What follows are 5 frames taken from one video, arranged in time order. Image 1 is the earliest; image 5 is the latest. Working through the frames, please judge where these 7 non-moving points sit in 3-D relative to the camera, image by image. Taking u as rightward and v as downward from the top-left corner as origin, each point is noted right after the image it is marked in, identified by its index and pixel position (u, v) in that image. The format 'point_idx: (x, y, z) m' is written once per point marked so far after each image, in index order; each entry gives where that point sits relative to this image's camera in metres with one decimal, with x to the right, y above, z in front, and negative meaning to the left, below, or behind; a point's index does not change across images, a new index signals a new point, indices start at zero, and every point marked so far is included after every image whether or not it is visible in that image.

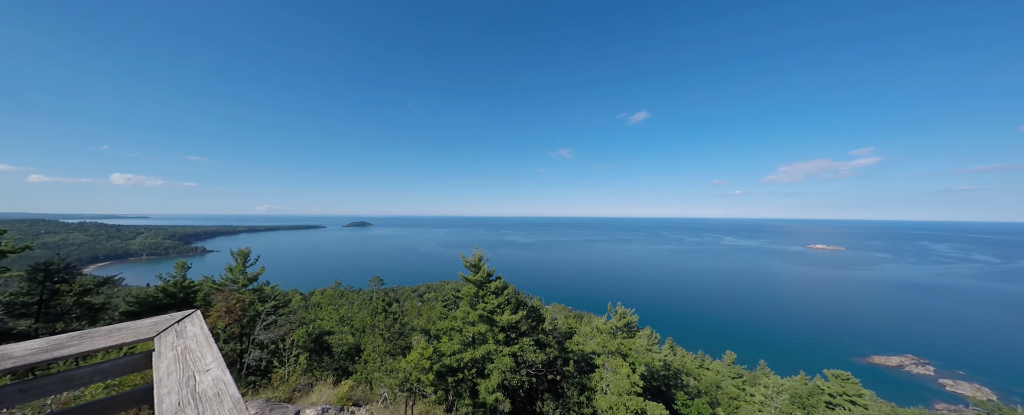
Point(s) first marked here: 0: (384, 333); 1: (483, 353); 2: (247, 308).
0: (-8.0, -7.7, +19.7) m
1: (-1.7, -8.7, +19.4) m
2: (-12.1, -4.6, +14.6) m
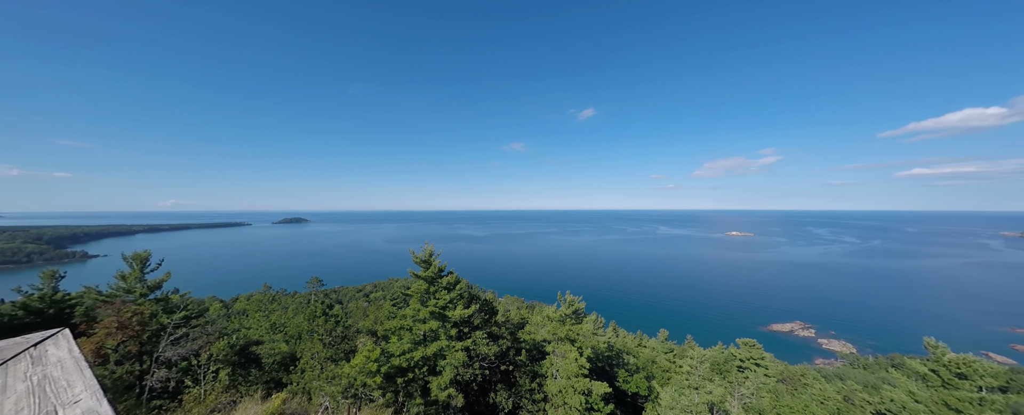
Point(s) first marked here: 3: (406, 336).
0: (-10.7, -7.4, +18.1) m
1: (-4.5, -8.2, +18.7) m
2: (-13.9, -4.4, +12.3) m
3: (-6.5, -7.9, +19.7) m
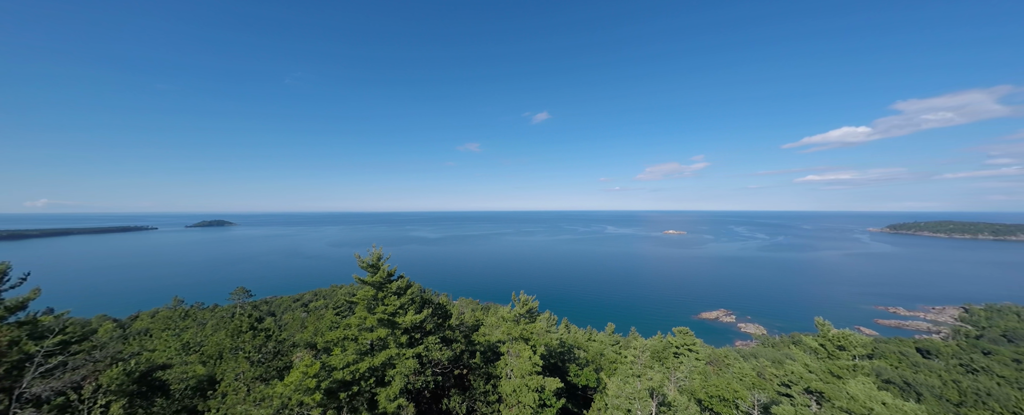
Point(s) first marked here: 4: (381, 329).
0: (-13.0, -7.4, +16.0) m
1: (-7.0, -8.2, +17.5) m
2: (-15.4, -4.4, +9.8) m
3: (-9.2, -7.9, +18.2) m
4: (-7.7, -7.1, +18.9) m
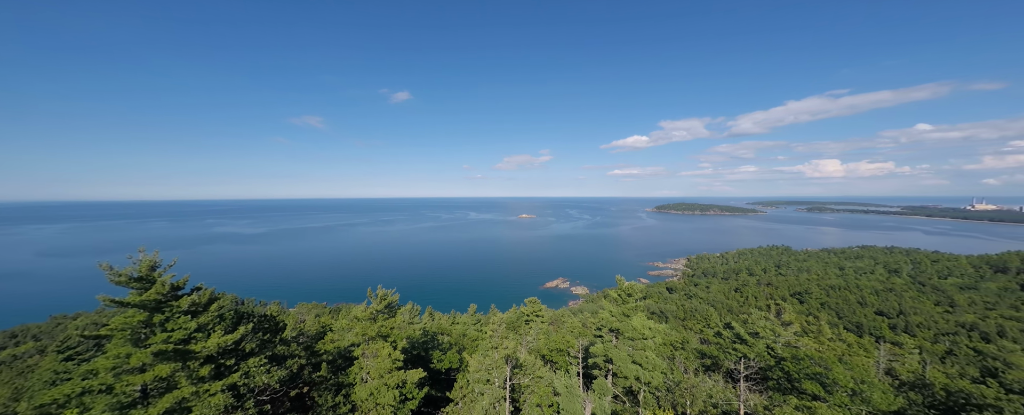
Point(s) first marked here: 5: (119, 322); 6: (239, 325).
0: (-18.2, -7.0, +8.5) m
1: (-13.3, -7.7, +12.4) m
2: (-17.9, -4.3, +1.7) m
3: (-15.6, -7.4, +12.1) m
4: (-14.5, -6.5, +13.3) m
5: (-16.4, -4.8, +13.4) m
6: (-15.8, -6.8, +18.6) m
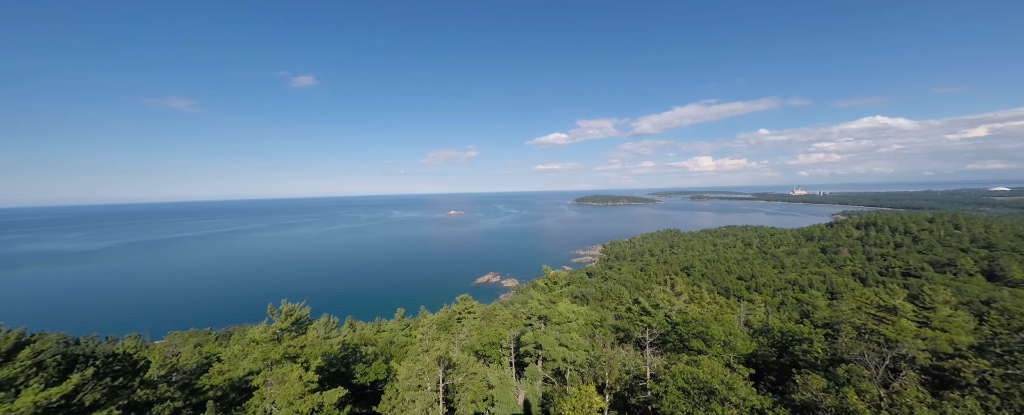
0: (-19.4, -7.6, +3.7) m
1: (-15.5, -8.1, +8.6) m
2: (-17.7, -4.9, -2.9) m
3: (-17.7, -7.8, +7.8) m
4: (-16.9, -7.0, +9.2) m
5: (-18.9, -5.3, +8.9) m
6: (-19.4, -7.2, +14.1) m
